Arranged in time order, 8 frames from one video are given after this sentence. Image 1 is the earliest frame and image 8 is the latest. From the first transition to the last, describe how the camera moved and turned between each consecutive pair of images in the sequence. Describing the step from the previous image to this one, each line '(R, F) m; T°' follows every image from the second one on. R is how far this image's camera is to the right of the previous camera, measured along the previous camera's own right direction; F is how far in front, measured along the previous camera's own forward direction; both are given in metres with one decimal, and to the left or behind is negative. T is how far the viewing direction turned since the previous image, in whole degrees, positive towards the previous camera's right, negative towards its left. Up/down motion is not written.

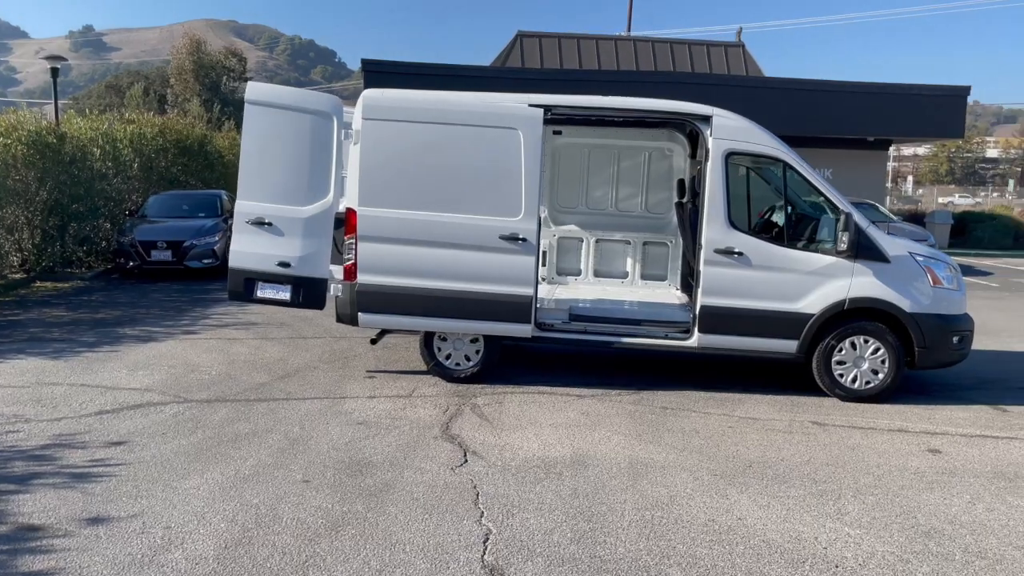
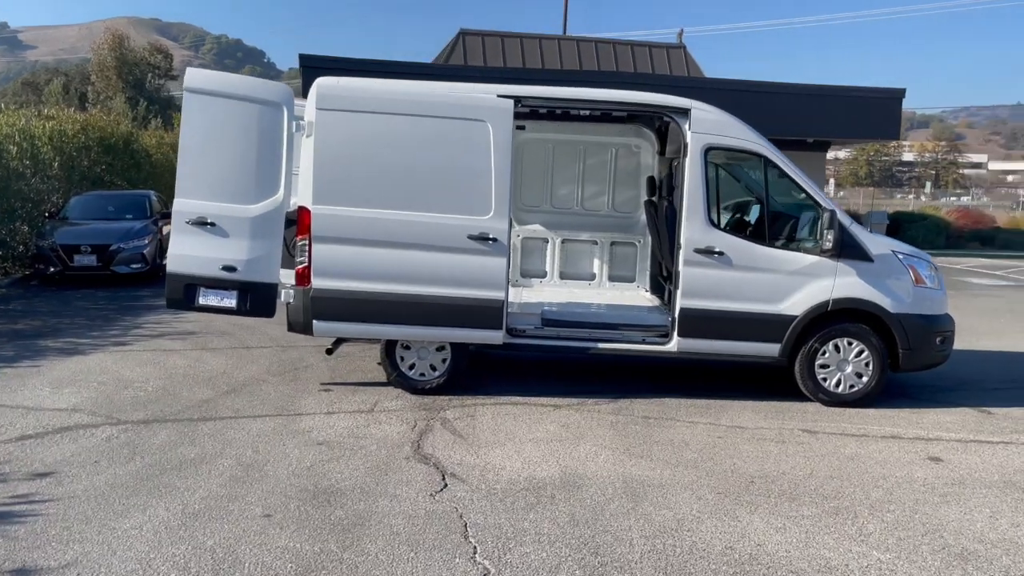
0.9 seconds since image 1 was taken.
(-0.3, +0.5) m; +4°
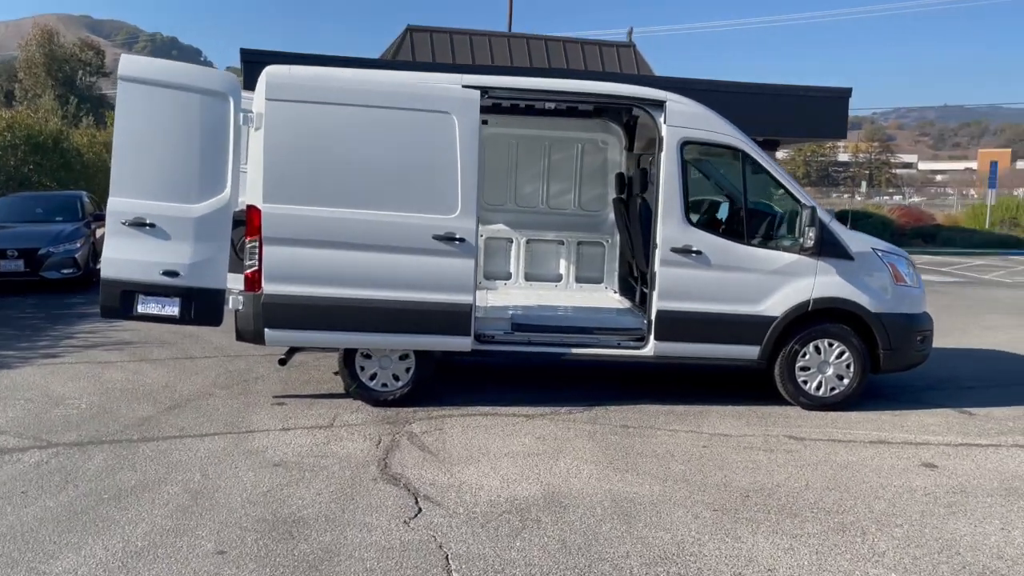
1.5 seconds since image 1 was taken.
(-0.2, +0.4) m; +4°
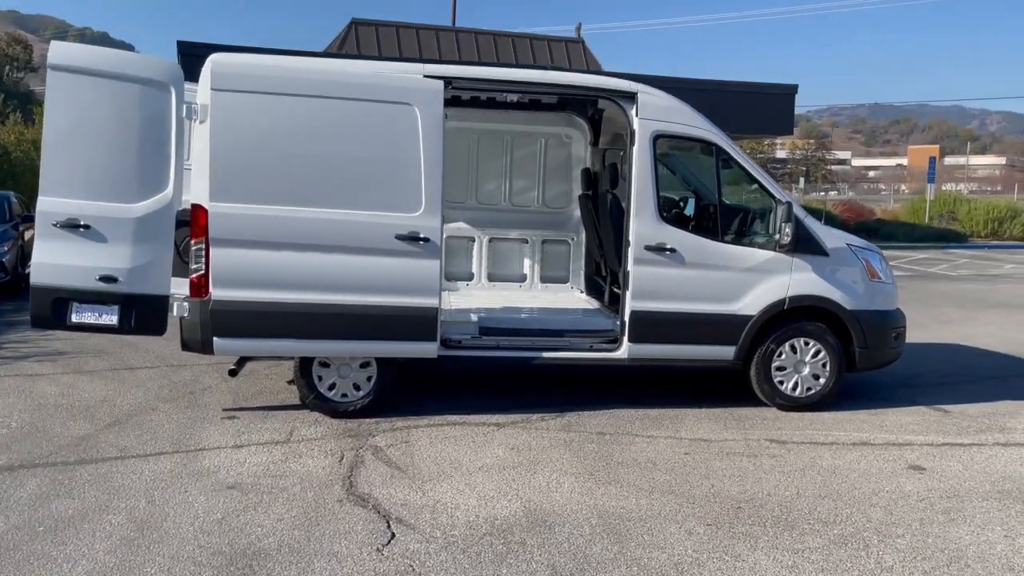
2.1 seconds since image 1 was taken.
(-0.2, +0.4) m; +4°
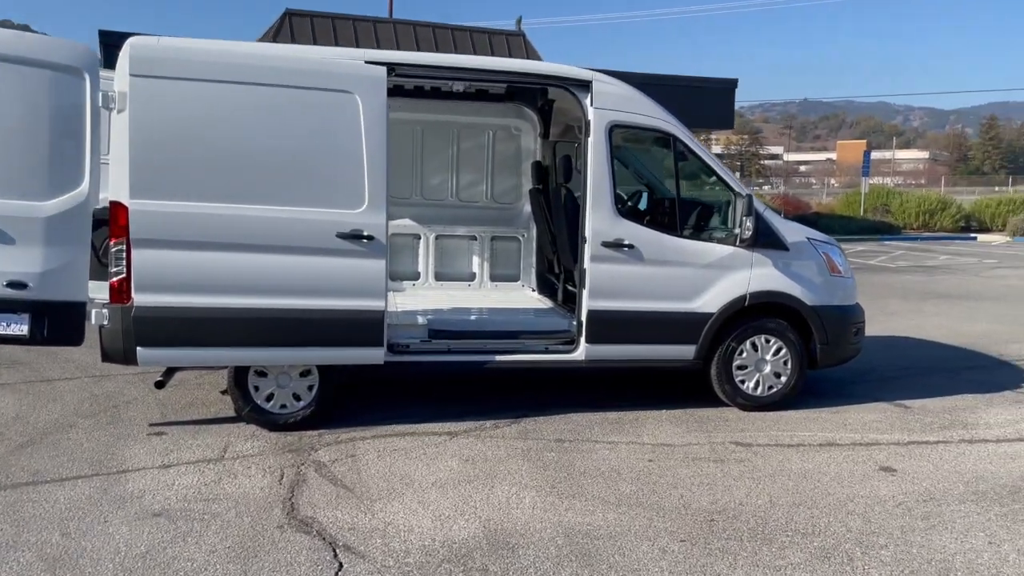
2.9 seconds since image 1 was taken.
(-0.1, +0.4) m; +4°
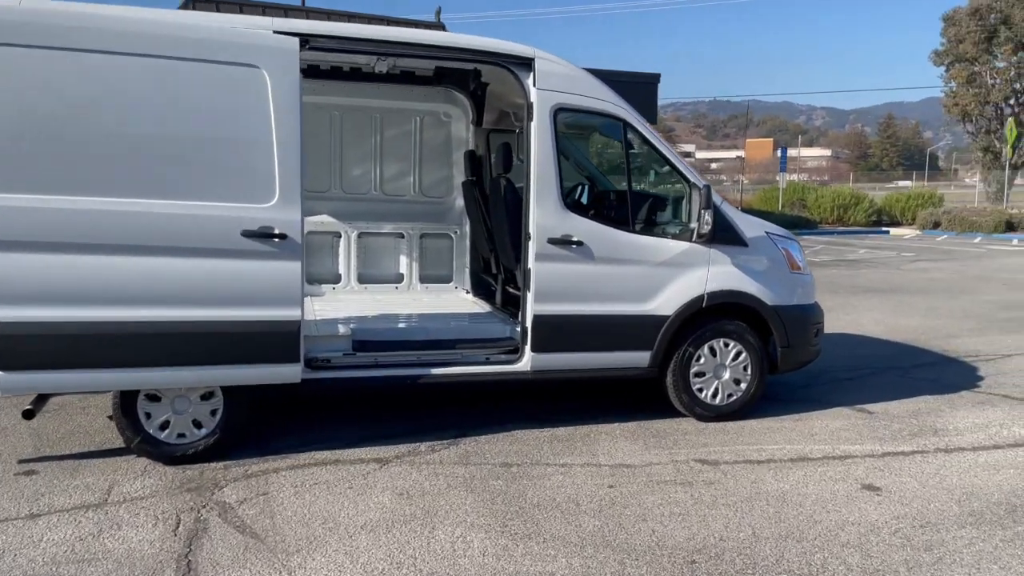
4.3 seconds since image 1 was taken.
(-0.1, +0.7) m; +6°
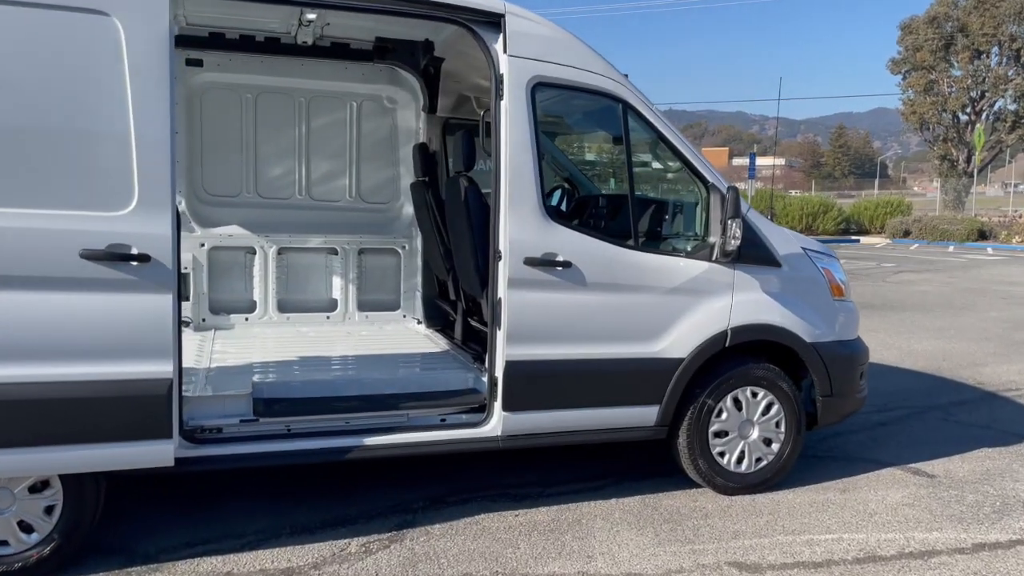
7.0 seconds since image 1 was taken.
(0.0, +1.5) m; +3°
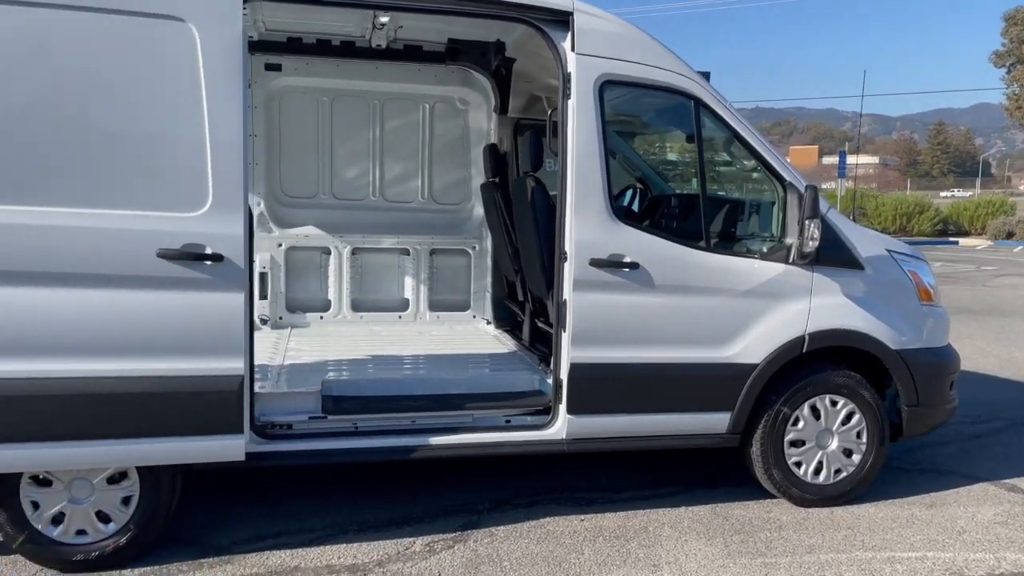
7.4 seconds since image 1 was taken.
(+0.1, 0.0) m; -6°
